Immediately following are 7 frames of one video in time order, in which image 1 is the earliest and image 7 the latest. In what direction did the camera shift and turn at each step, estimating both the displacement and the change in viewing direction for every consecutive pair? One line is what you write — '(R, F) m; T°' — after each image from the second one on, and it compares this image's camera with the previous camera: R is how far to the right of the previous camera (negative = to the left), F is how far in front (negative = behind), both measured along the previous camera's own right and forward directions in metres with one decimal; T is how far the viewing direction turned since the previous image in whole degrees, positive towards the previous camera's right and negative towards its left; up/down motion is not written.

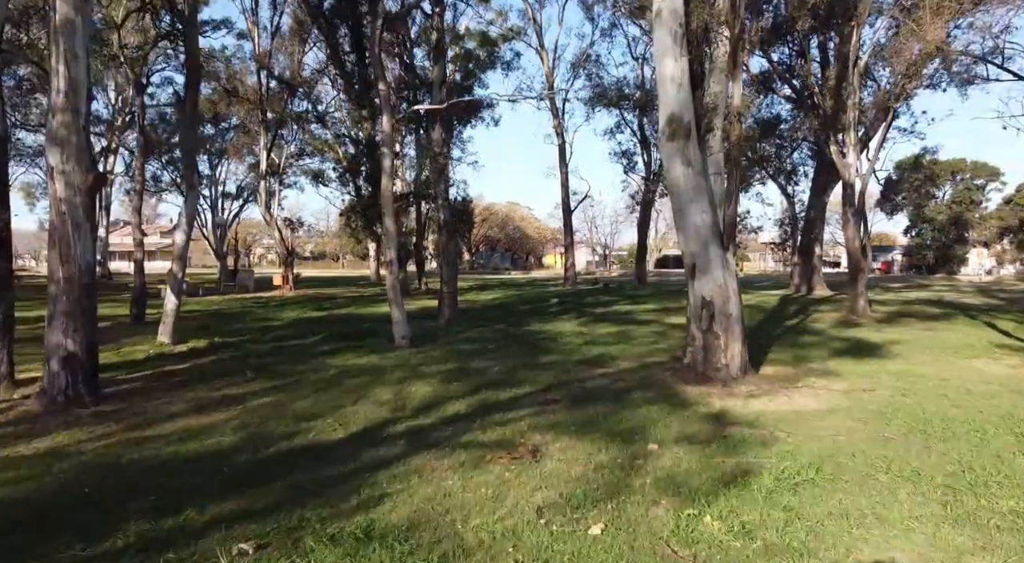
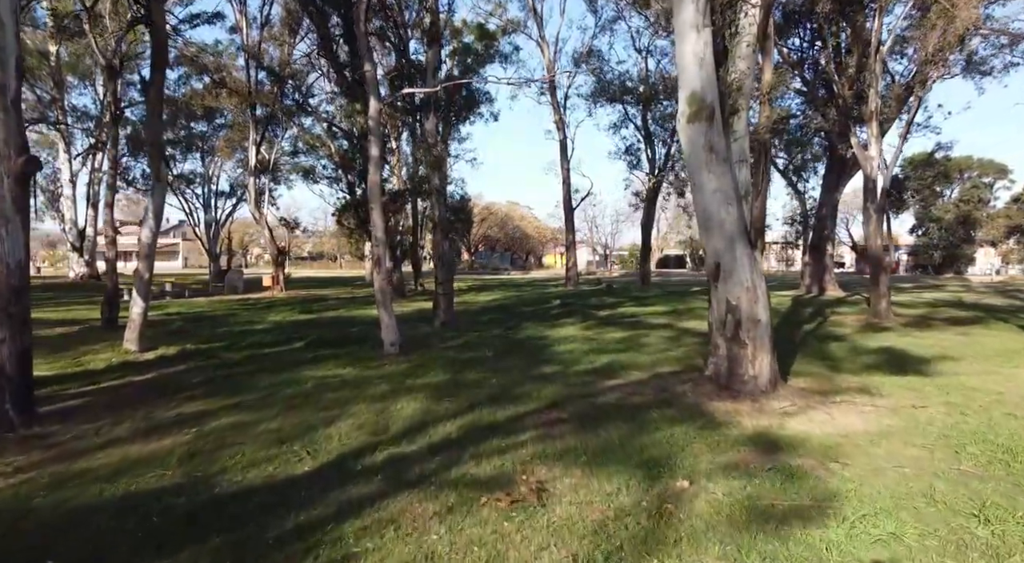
(0.0, +0.9) m; 0°
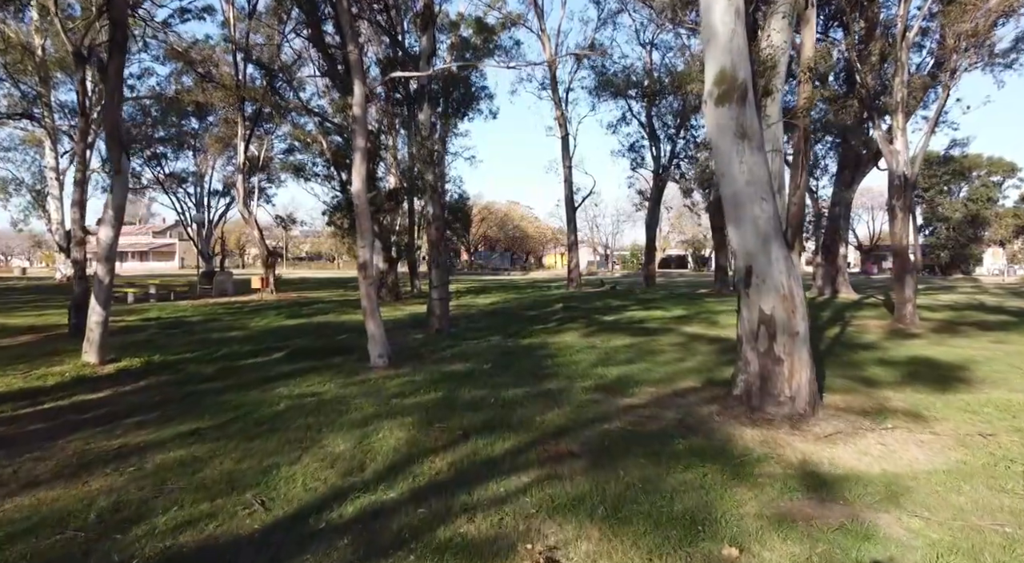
(0.0, +0.9) m; 0°
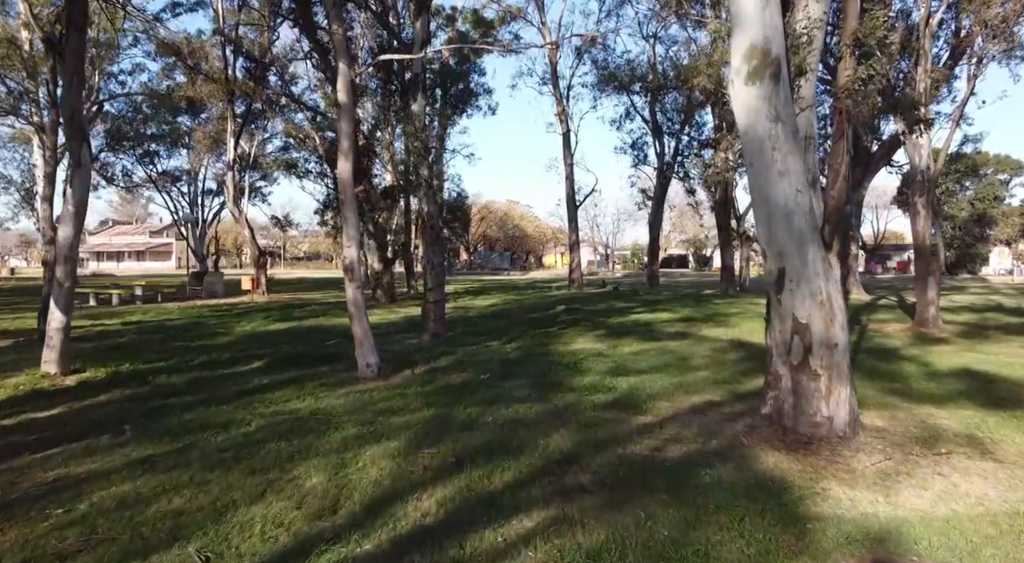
(0.0, +0.7) m; 0°
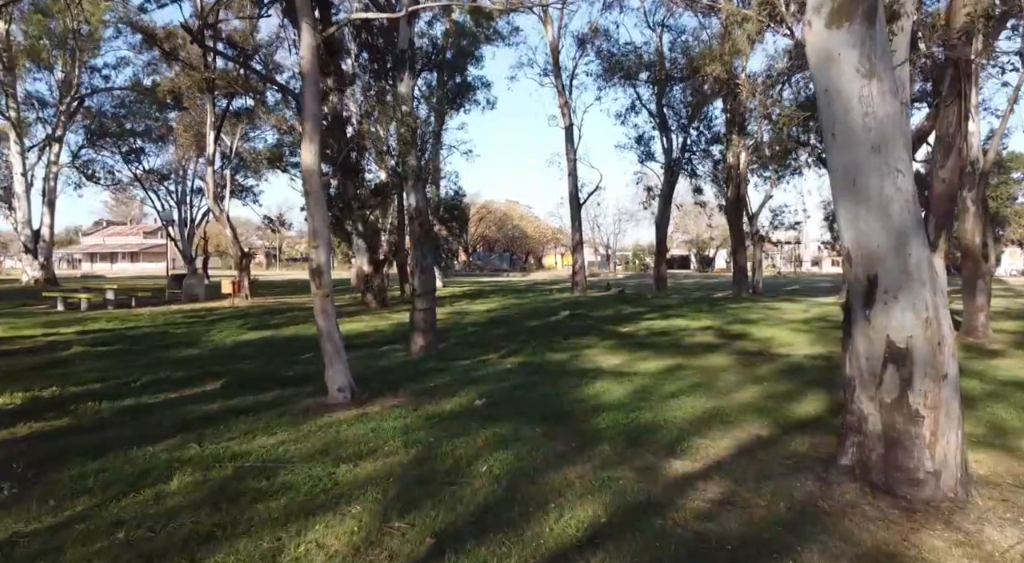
(0.0, +1.3) m; 0°
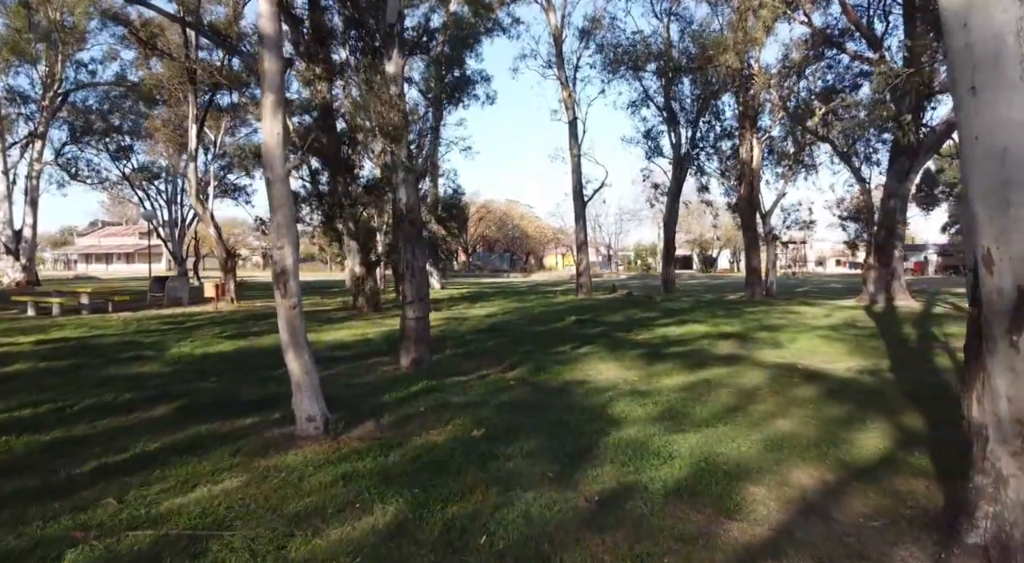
(0.0, +1.1) m; 0°
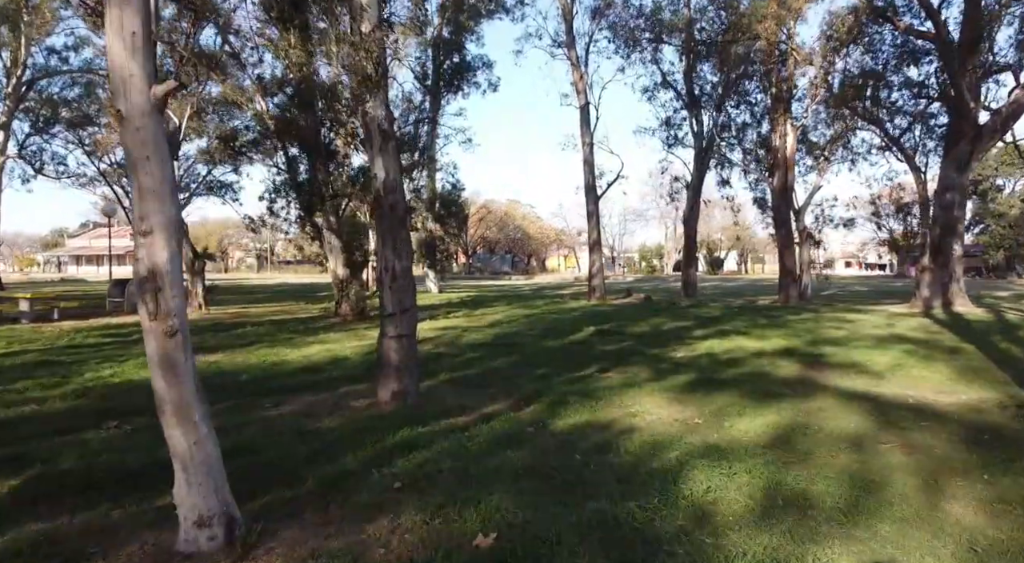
(-0.2, +2.3) m; 0°
